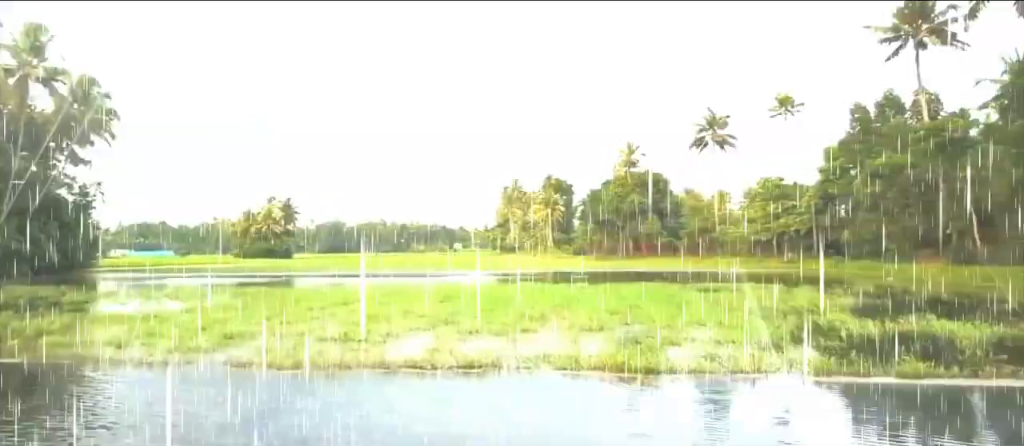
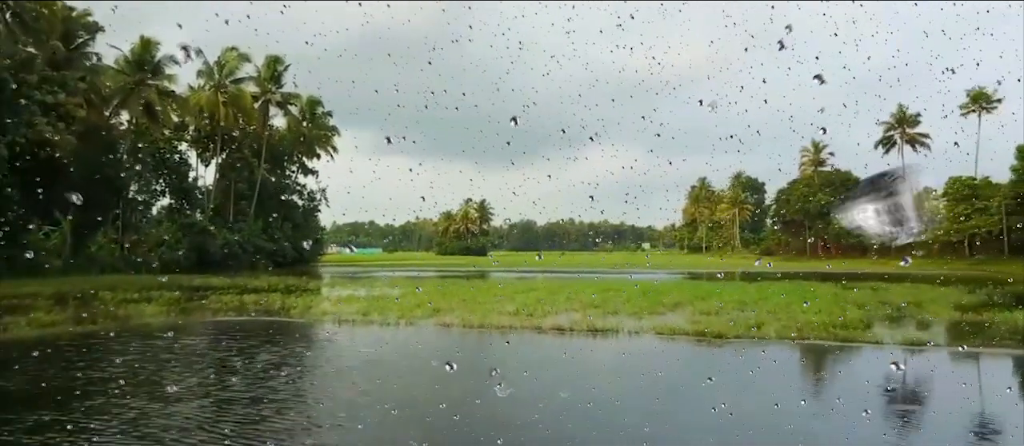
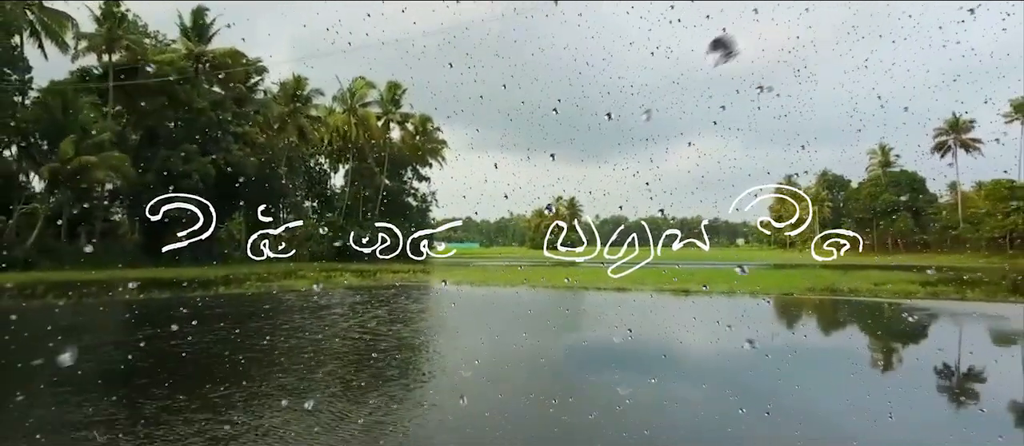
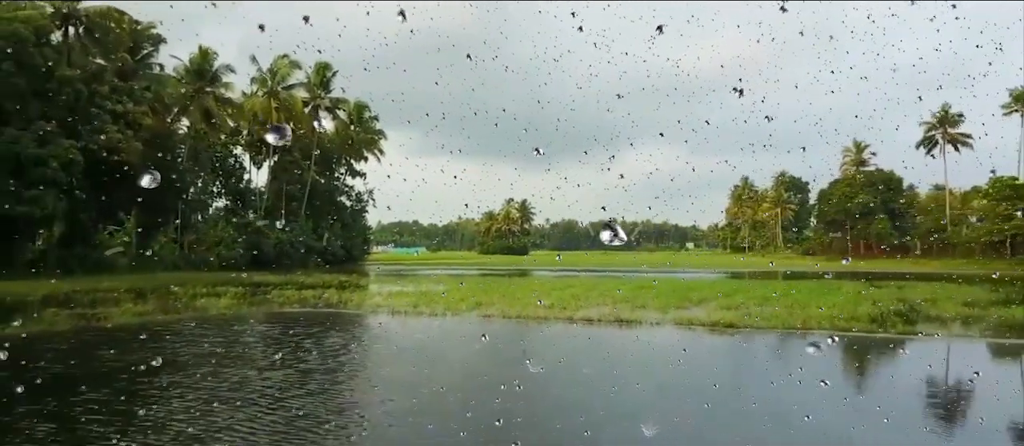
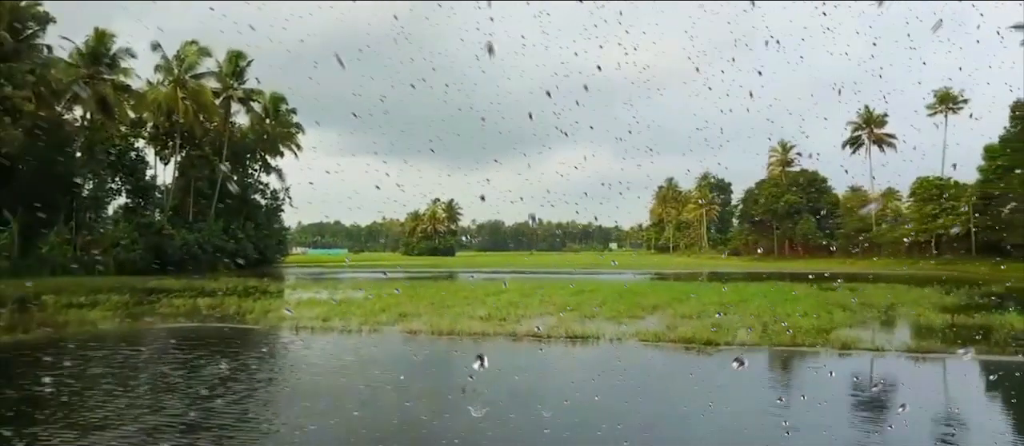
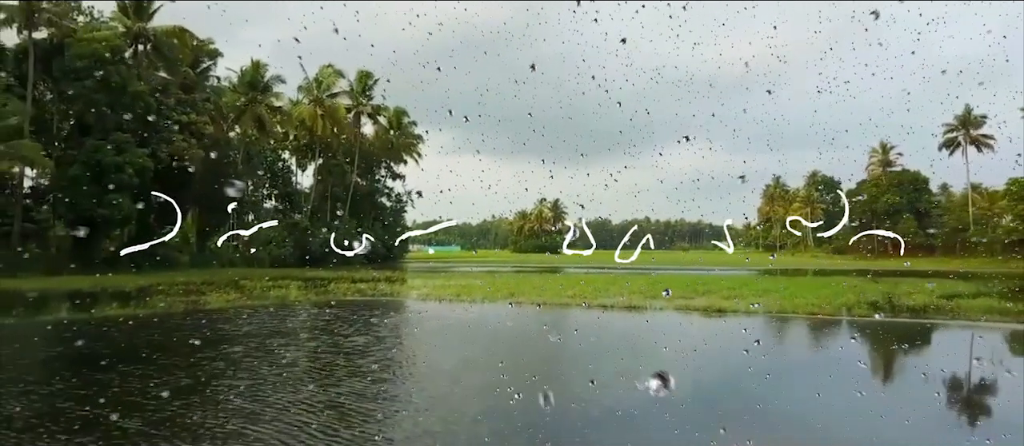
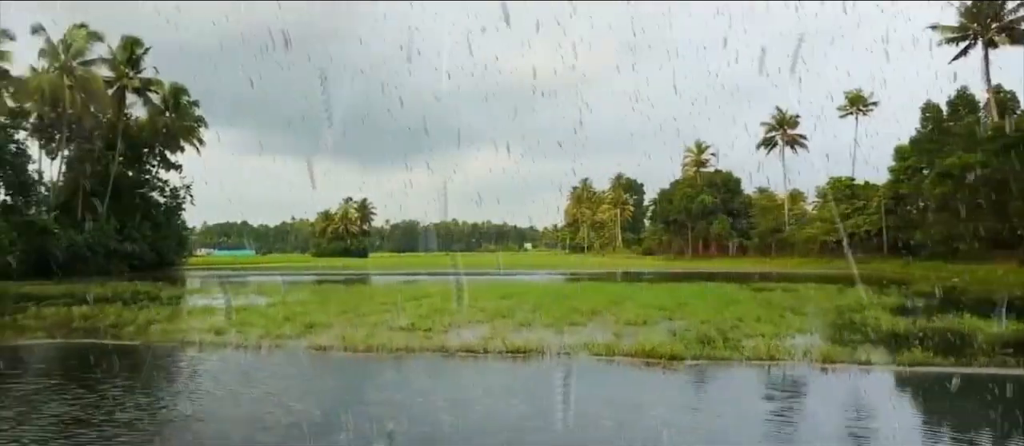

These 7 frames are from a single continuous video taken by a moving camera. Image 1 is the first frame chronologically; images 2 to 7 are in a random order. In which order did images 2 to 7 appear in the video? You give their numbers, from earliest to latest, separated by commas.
7, 5, 2, 4, 6, 3
